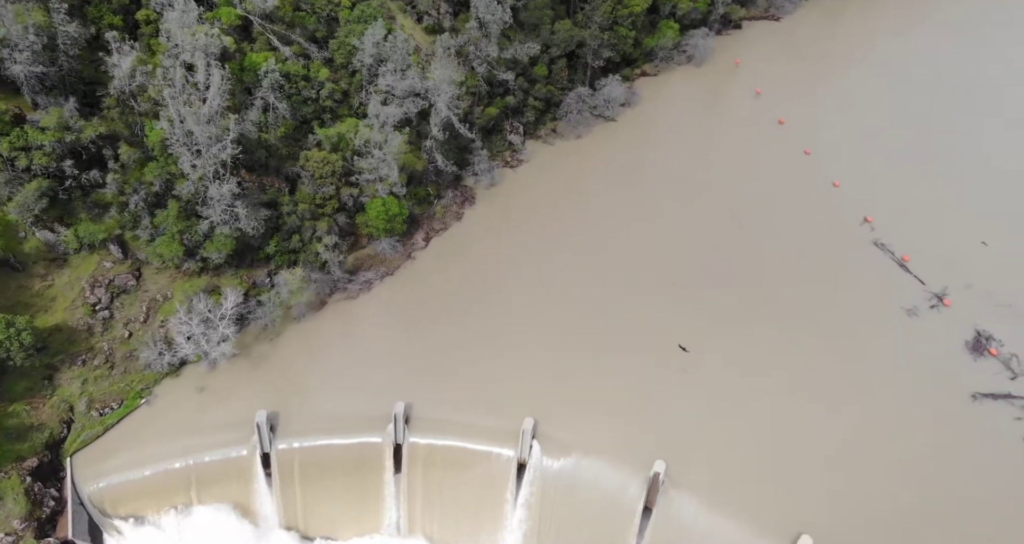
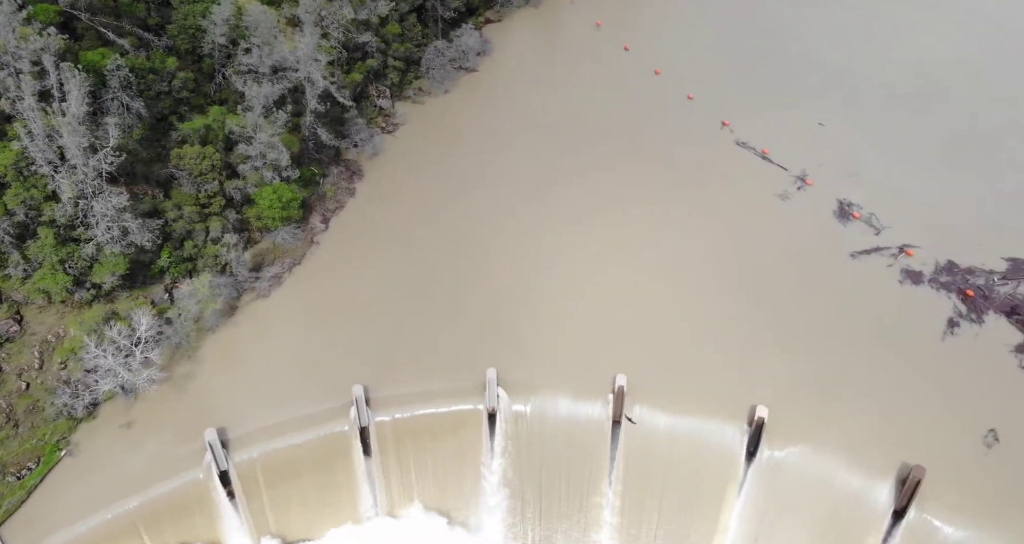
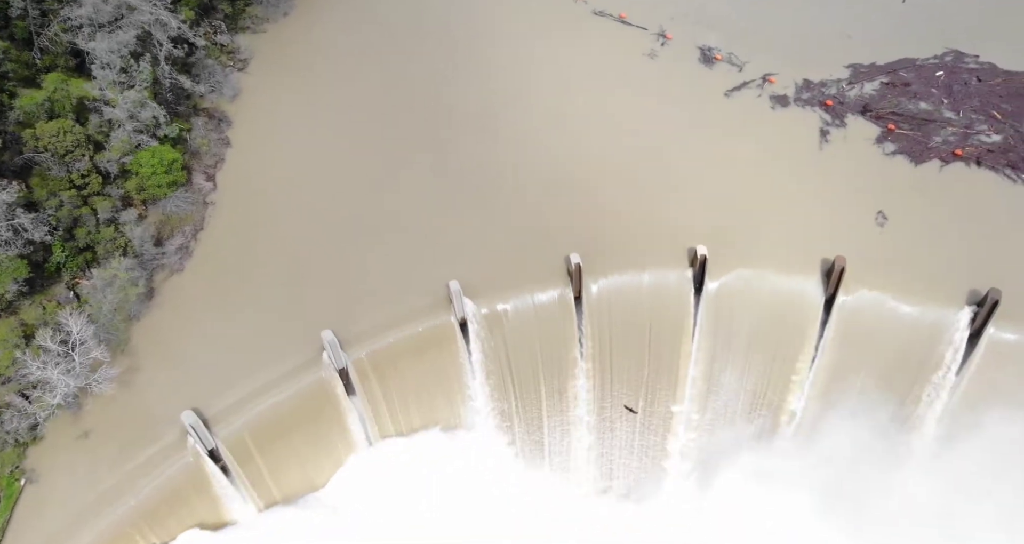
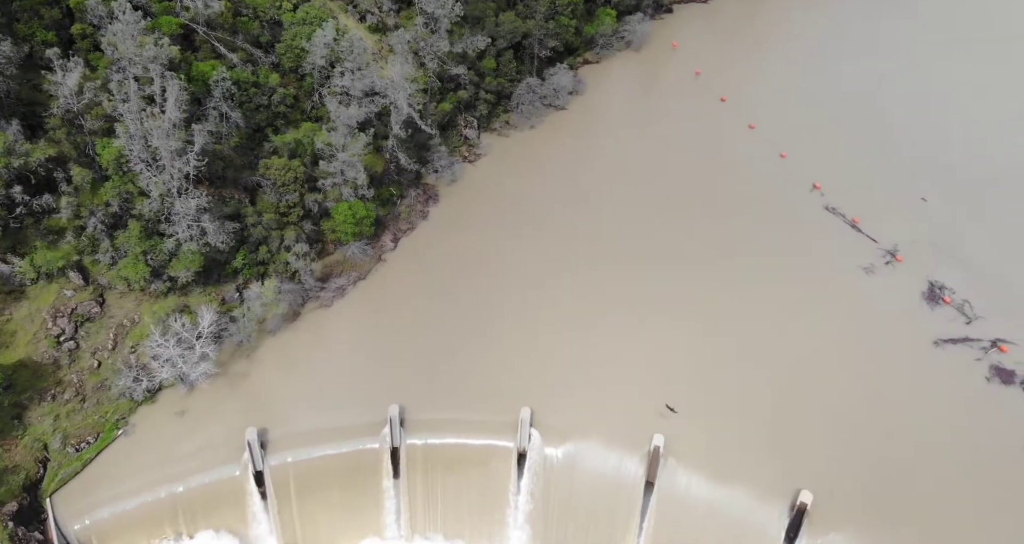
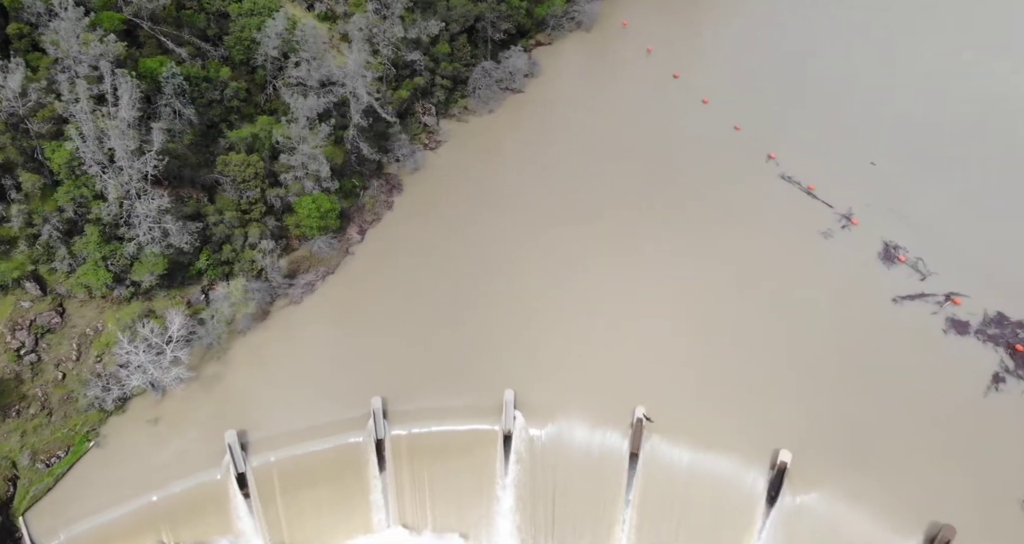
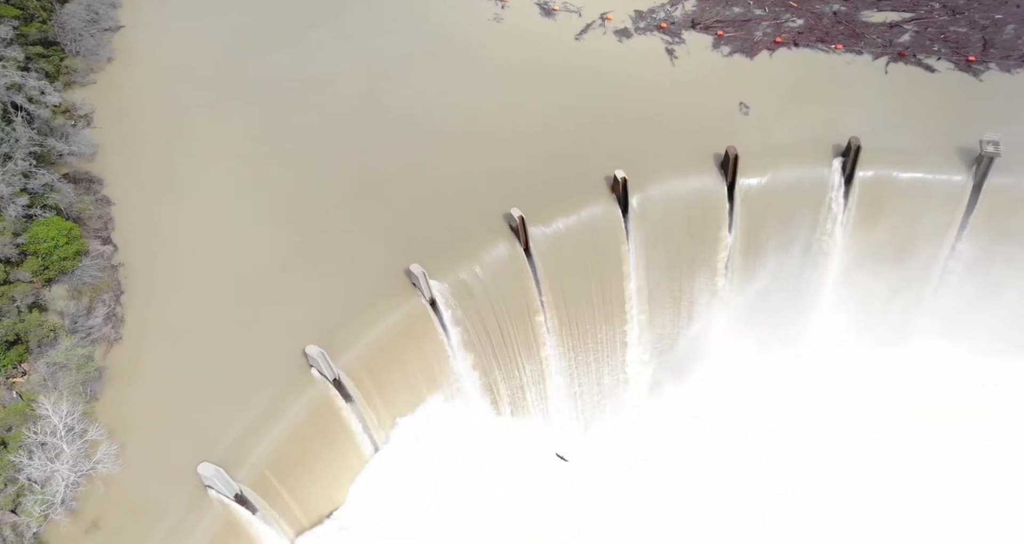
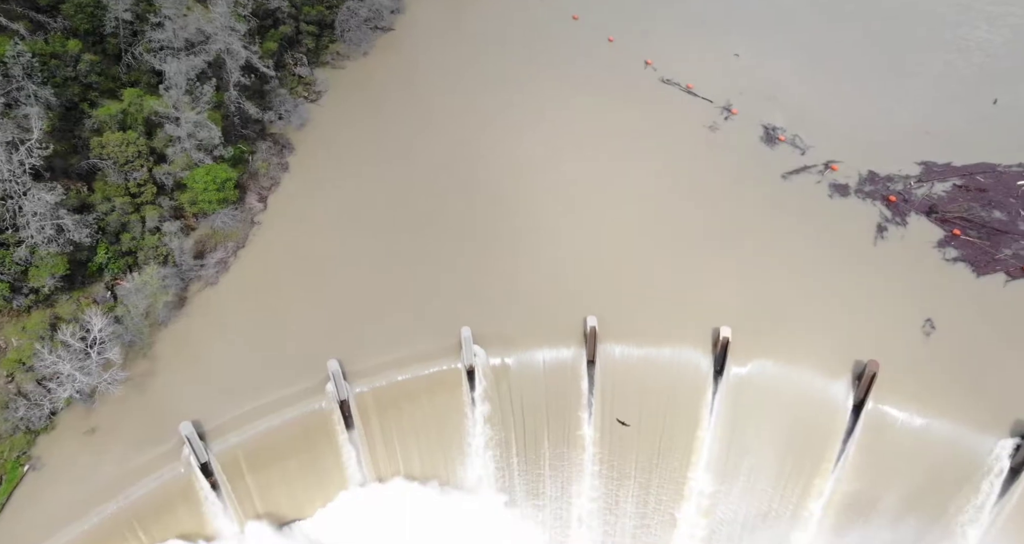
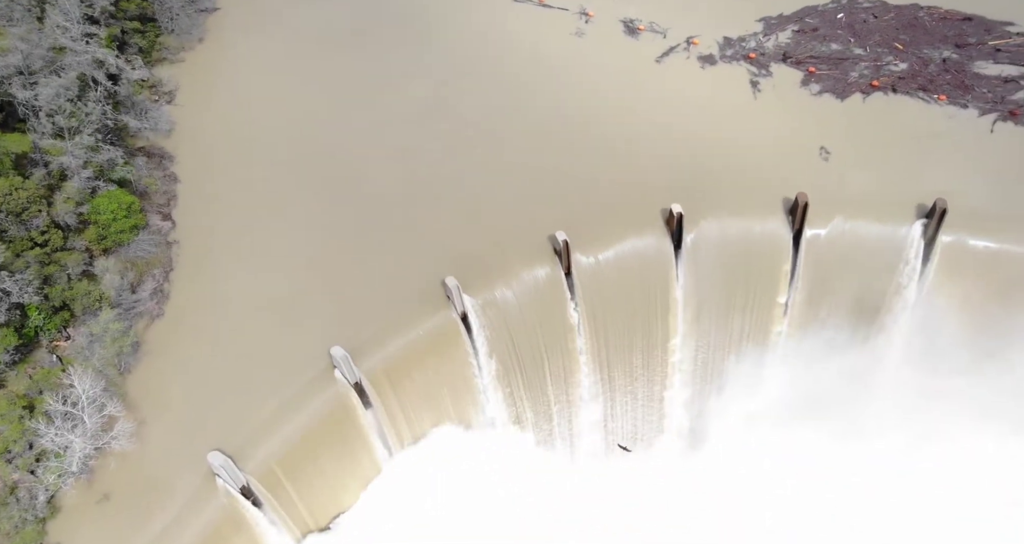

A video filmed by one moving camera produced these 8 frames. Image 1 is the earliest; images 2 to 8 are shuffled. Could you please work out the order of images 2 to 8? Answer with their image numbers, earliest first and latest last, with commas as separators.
4, 5, 2, 7, 3, 8, 6
